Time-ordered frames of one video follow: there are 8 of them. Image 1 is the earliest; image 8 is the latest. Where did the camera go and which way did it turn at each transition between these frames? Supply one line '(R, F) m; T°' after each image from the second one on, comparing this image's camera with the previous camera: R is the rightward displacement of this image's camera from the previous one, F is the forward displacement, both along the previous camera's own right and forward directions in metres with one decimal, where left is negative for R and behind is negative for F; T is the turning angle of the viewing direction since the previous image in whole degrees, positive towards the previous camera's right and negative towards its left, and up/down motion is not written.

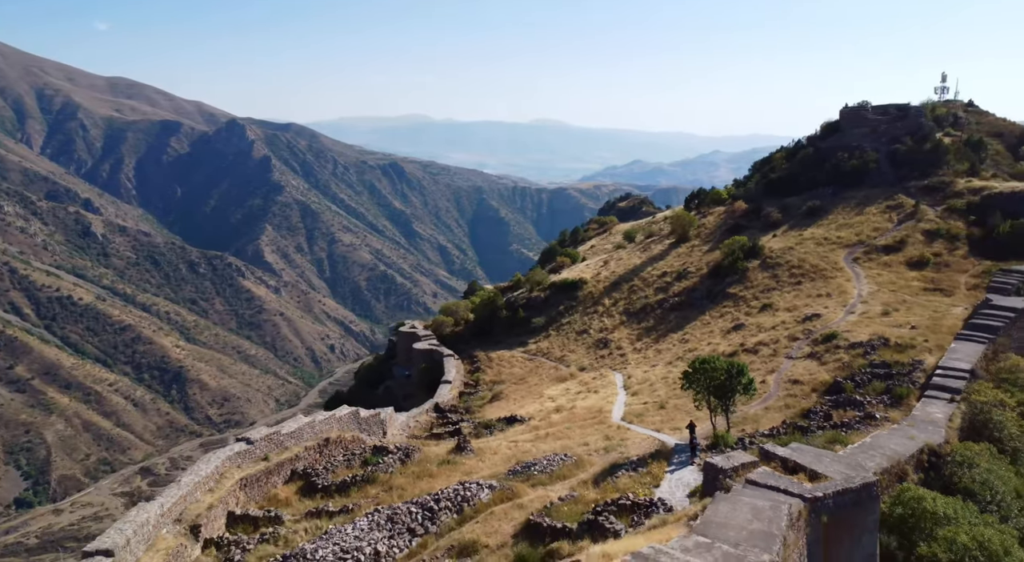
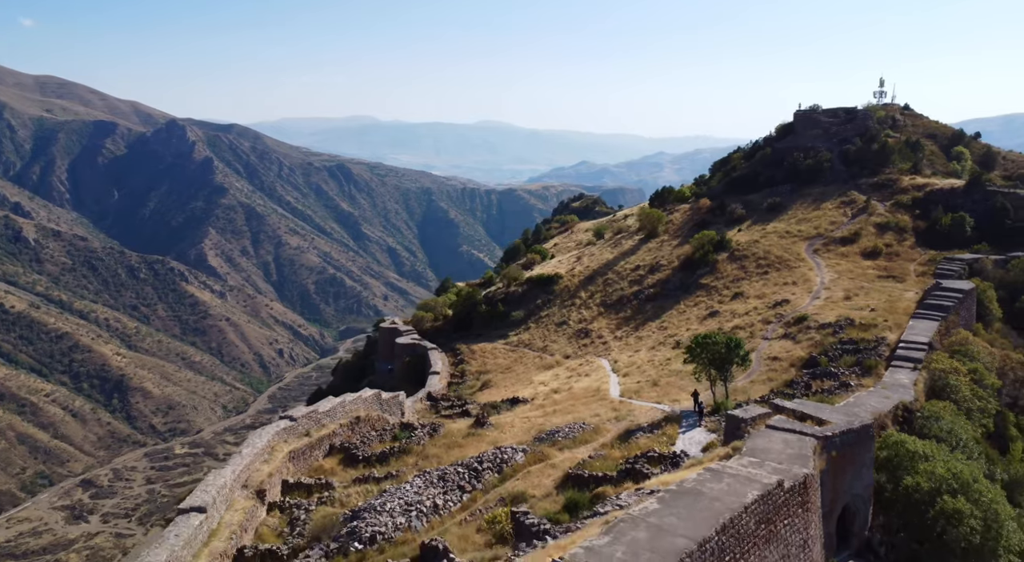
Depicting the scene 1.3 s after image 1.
(-1.3, -1.4) m; +4°
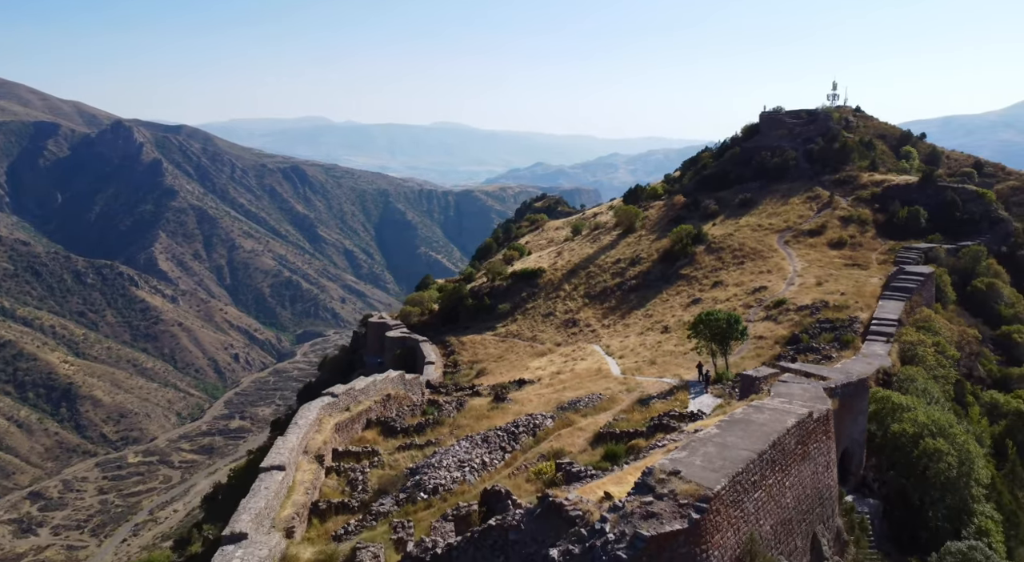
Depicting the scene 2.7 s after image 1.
(-1.3, -1.5) m; +3°
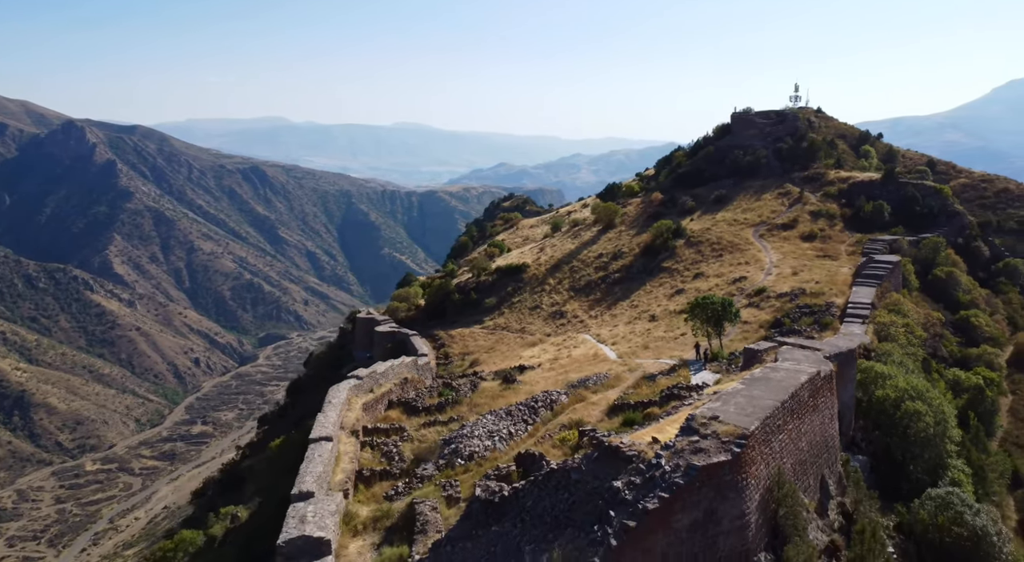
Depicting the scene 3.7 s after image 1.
(-1.0, -1.2) m; +3°
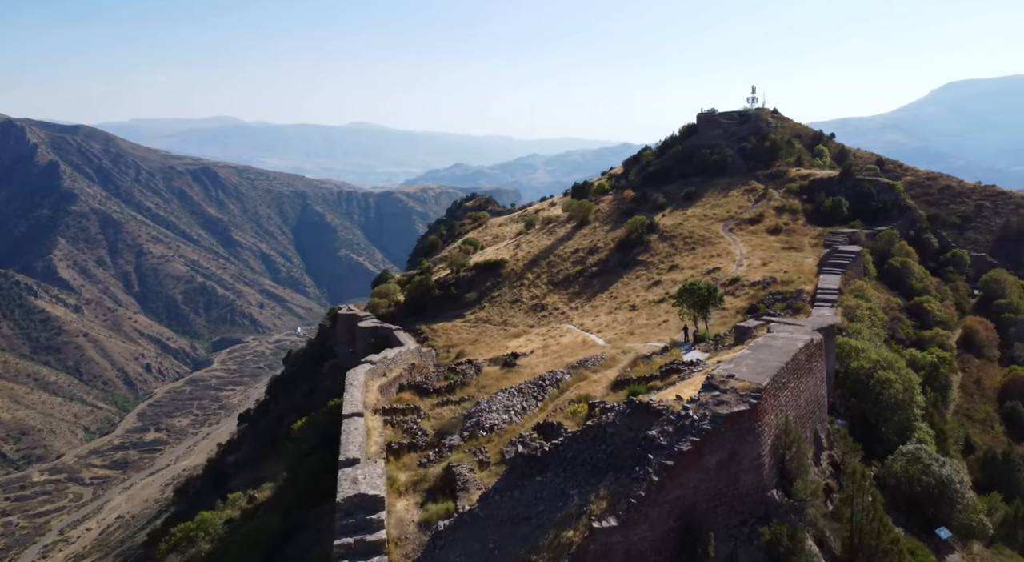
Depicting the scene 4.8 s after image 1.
(-1.1, -1.3) m; +3°
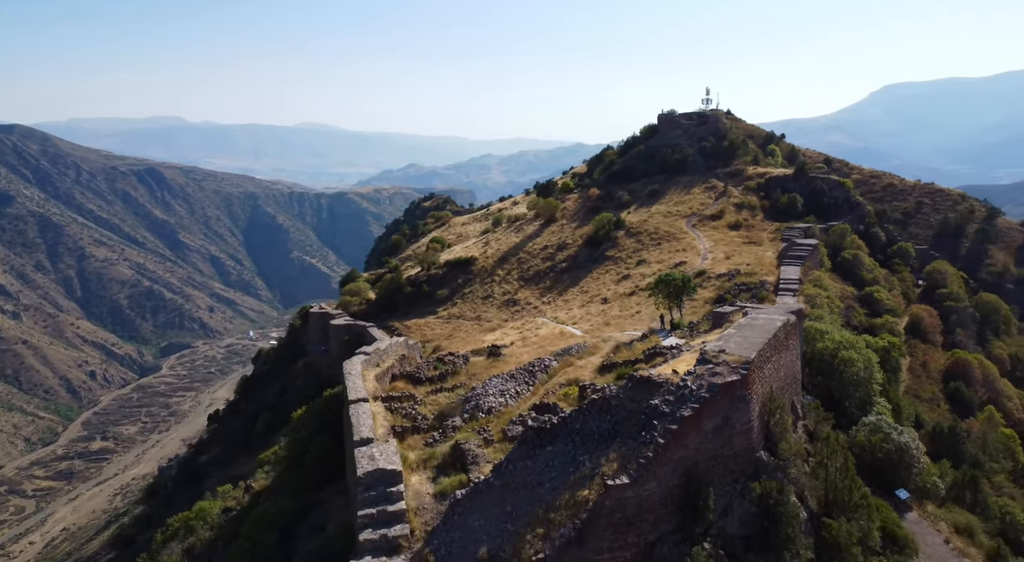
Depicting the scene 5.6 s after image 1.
(-0.8, -1.0) m; +3°
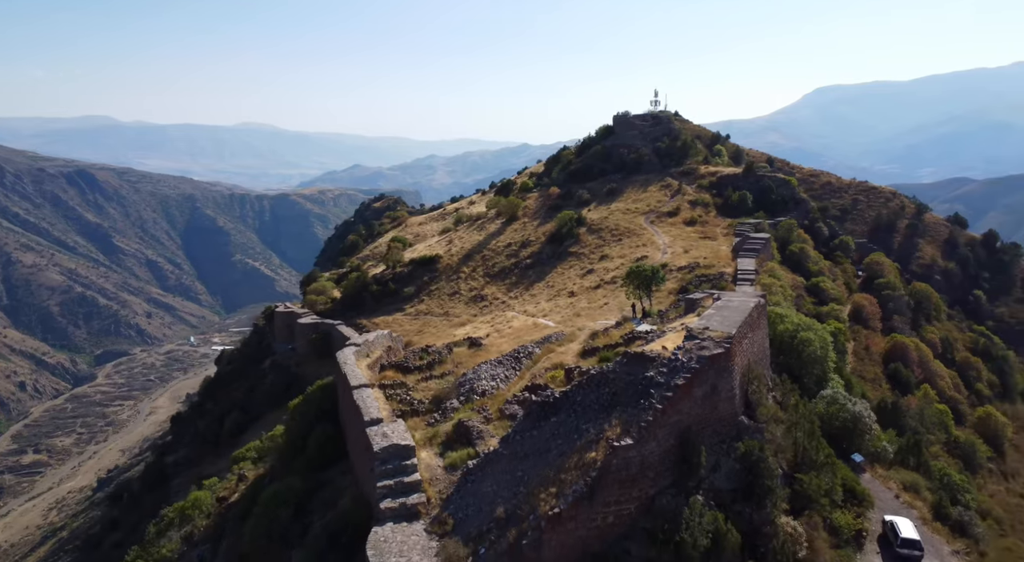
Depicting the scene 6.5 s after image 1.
(-0.9, -1.2) m; +4°
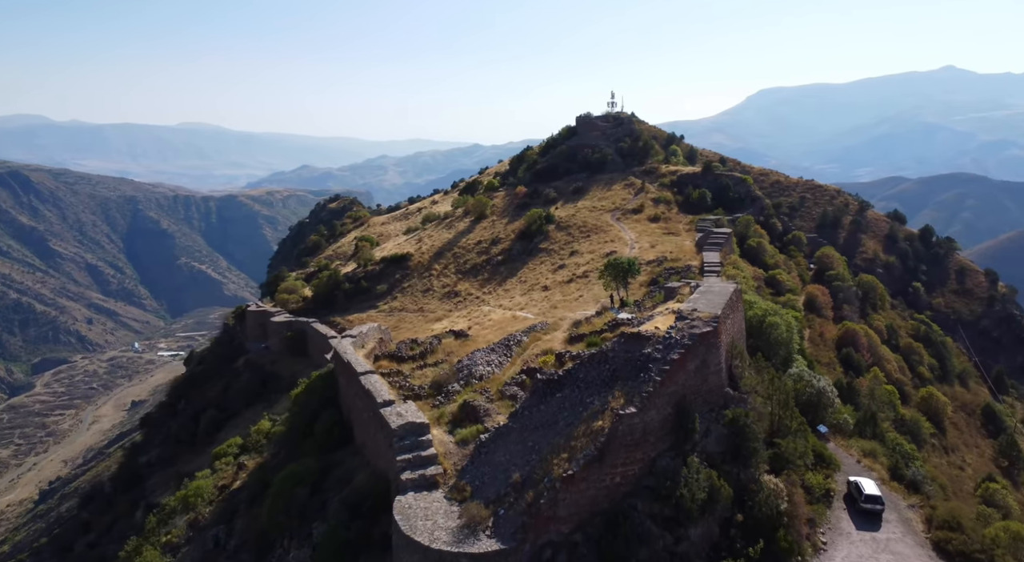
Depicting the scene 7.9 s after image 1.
(-1.0, -1.2) m; +3°
